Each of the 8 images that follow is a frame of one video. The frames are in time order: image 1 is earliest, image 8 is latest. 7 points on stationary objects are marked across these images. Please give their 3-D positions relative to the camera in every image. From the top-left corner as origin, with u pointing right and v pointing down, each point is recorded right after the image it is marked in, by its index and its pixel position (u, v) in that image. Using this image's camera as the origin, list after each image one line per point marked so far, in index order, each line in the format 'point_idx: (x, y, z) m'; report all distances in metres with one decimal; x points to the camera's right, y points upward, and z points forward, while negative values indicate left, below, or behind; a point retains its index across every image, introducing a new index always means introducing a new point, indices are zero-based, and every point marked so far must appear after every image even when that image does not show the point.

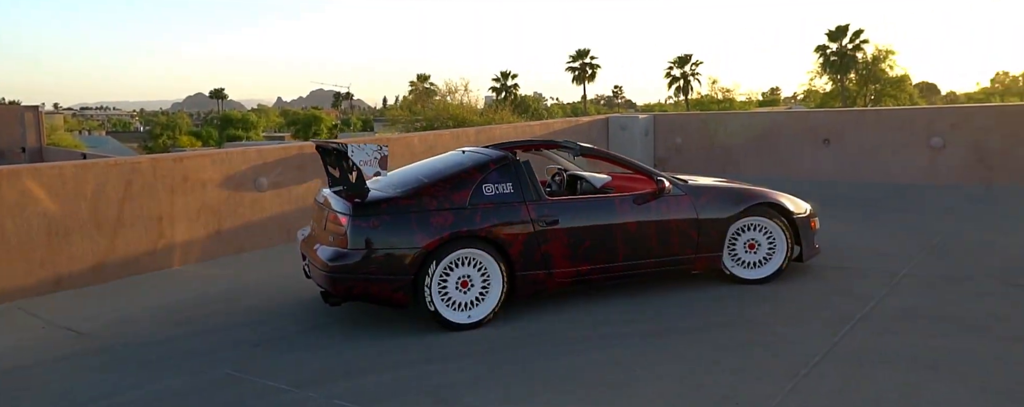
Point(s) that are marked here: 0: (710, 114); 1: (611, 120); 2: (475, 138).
0: (+4.4, +2.0, +14.0) m
1: (+2.3, +2.0, +14.9) m
2: (-0.7, +1.2, +11.4) m
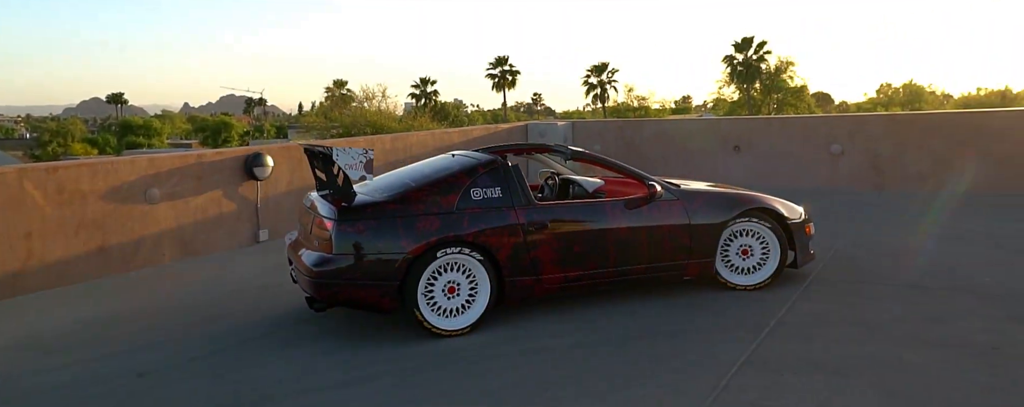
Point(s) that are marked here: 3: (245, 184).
0: (+2.6, +1.9, +14.2) m
1: (+0.4, +1.8, +14.9) m
2: (-2.1, +1.0, +11.0) m
3: (-3.5, +0.3, +8.3) m
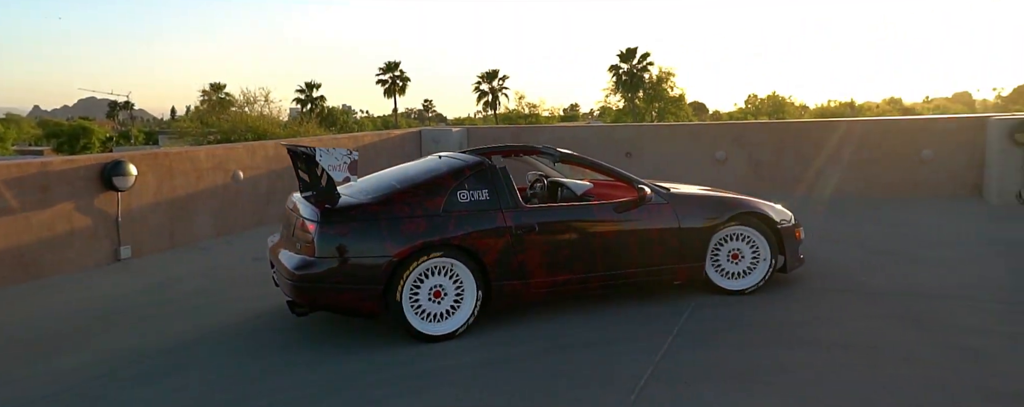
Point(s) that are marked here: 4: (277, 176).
0: (+0.2, +1.7, +14.1) m
1: (-2.1, +1.6, +14.5) m
2: (-3.8, +0.8, +10.2) m
3: (-4.8, +0.1, +7.3) m
4: (-3.8, +0.4, +10.2) m
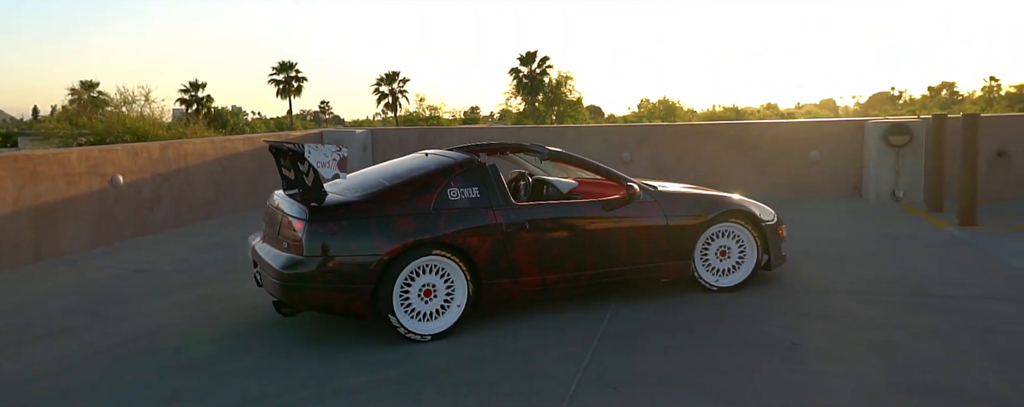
0: (-1.8, +1.6, +13.8) m
1: (-4.1, +1.5, +13.8) m
2: (-5.2, +0.7, +9.3) m
3: (-5.7, 0.0, +6.3) m
4: (-5.2, +0.3, +9.3) m
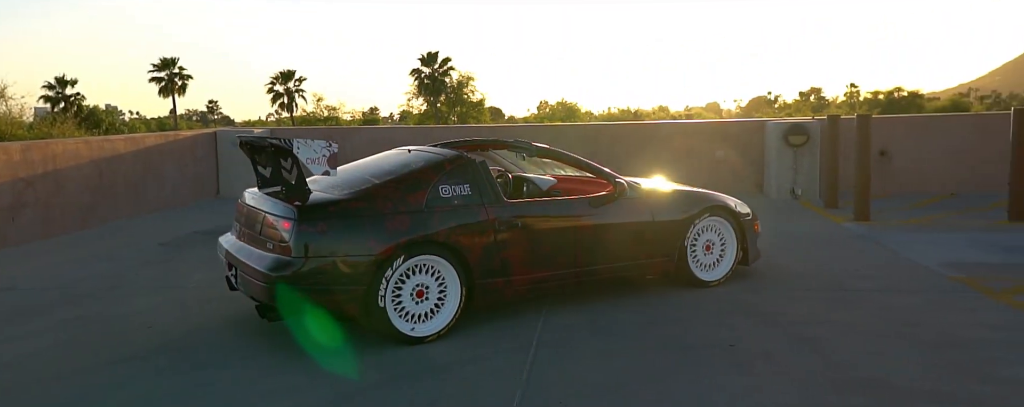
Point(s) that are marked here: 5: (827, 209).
0: (-3.7, +1.6, +13.2) m
1: (-5.9, +1.4, +12.8) m
2: (-6.3, +0.6, +8.2) m
3: (-6.3, -0.1, +5.1) m
4: (-6.3, +0.2, +8.3) m
5: (+5.0, -0.1, +9.9) m
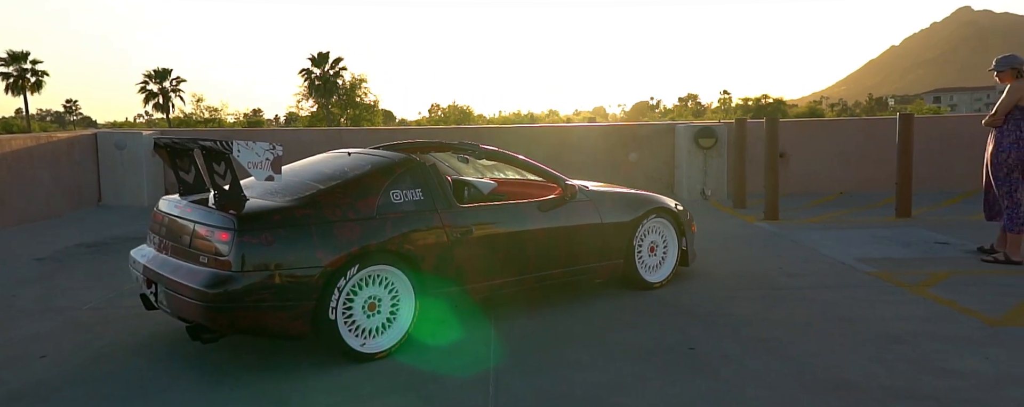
0: (-5.3, +1.4, +12.3) m
1: (-7.5, +1.3, +11.6) m
2: (-7.1, +0.5, +7.0) m
3: (-6.7, -0.2, +4.0) m
4: (-7.1, +0.1, +7.1) m
5: (+3.8, -0.1, +10.5) m
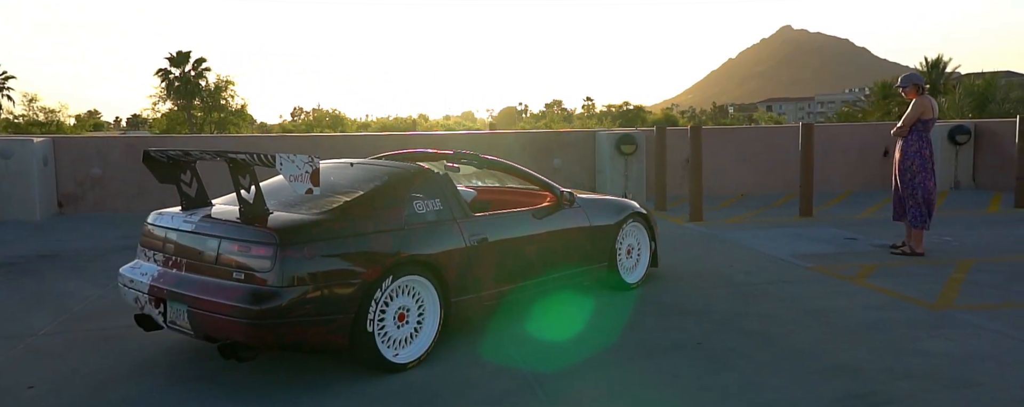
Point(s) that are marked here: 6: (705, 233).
0: (-6.7, +1.2, +11.5) m
1: (-8.7, +1.0, +10.4) m
2: (-7.5, +0.3, +5.9) m
3: (-6.5, -0.4, +3.0) m
4: (-7.5, -0.1, +5.9) m
5: (+2.6, -0.1, +11.2) m
6: (+2.5, -0.4, +8.3) m
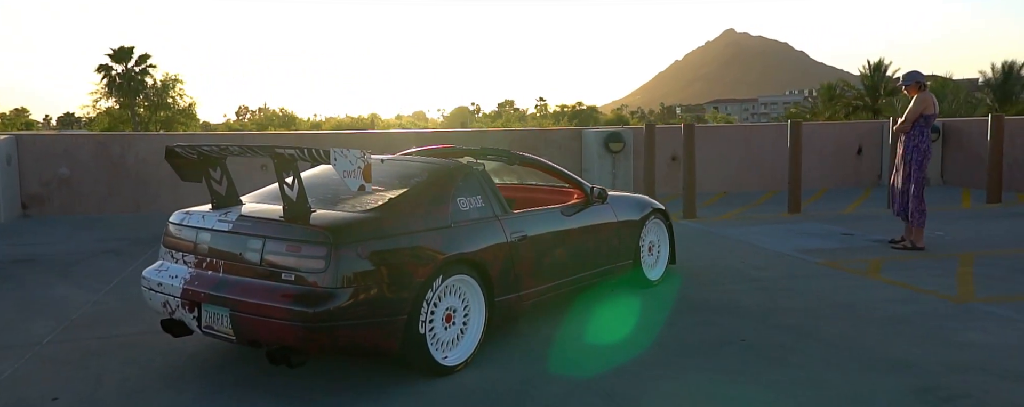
0: (-6.8, +1.2, +11.0) m
1: (-8.8, +1.0, +9.8) m
2: (-7.3, +0.3, +5.4) m
3: (-6.2, -0.4, +2.5) m
4: (-7.4, -0.1, +5.4) m
5: (+2.5, -0.1, +11.3) m
6: (+2.5, -0.4, +8.4) m
